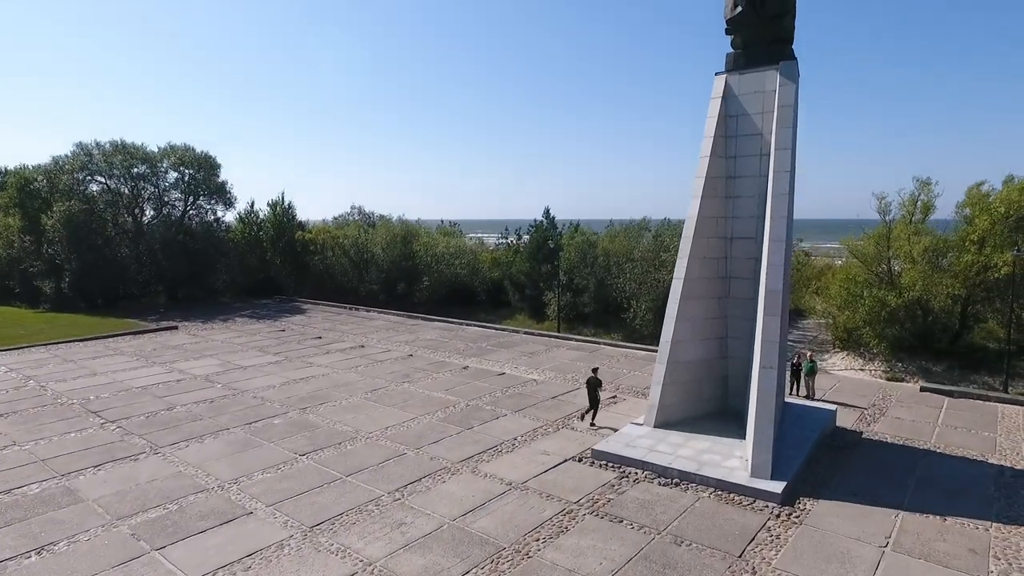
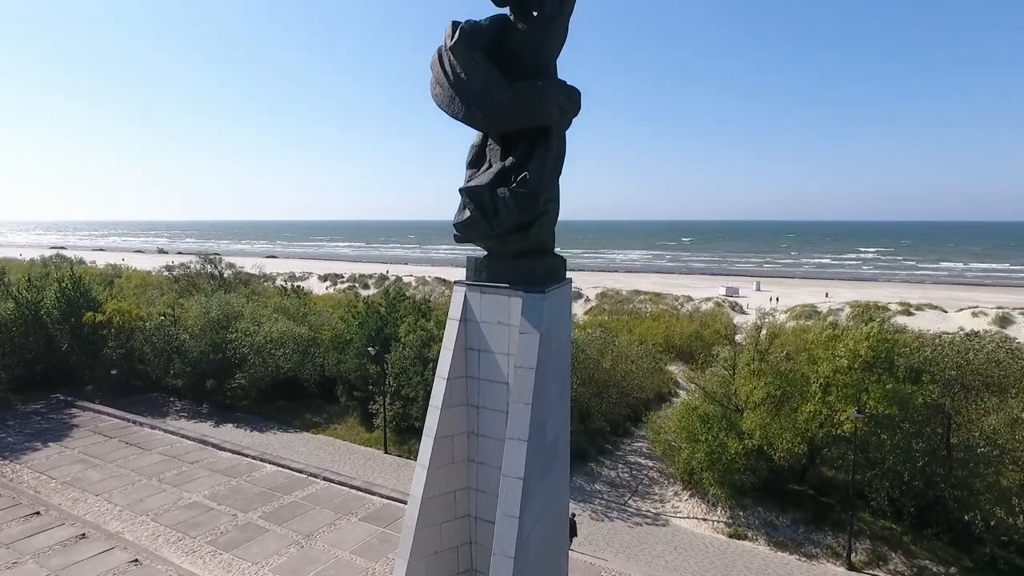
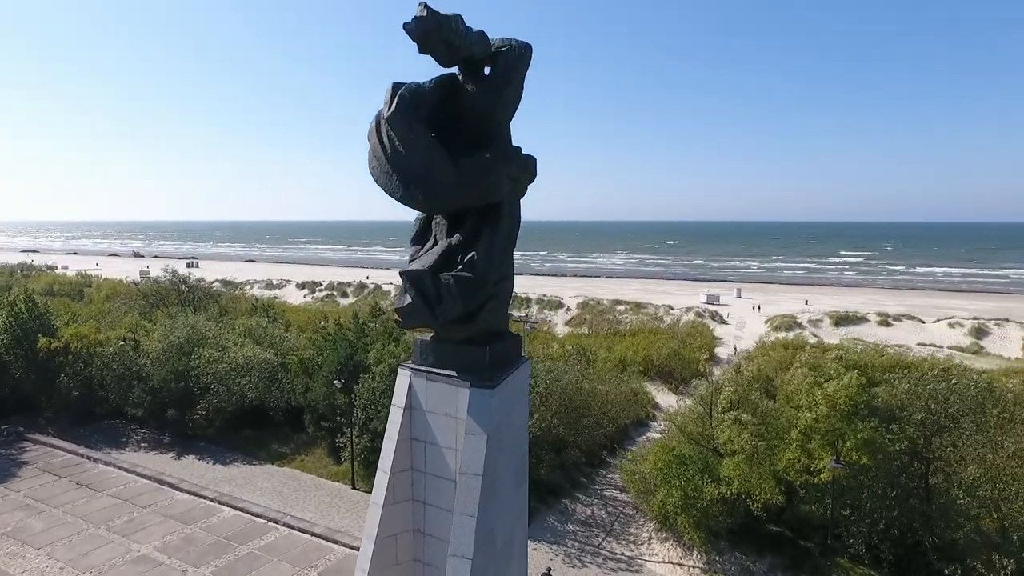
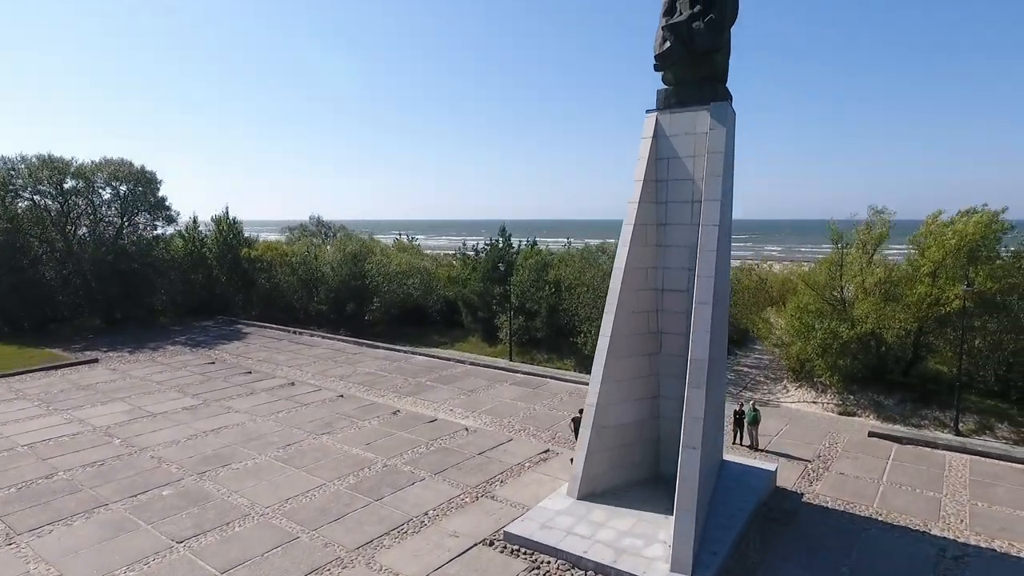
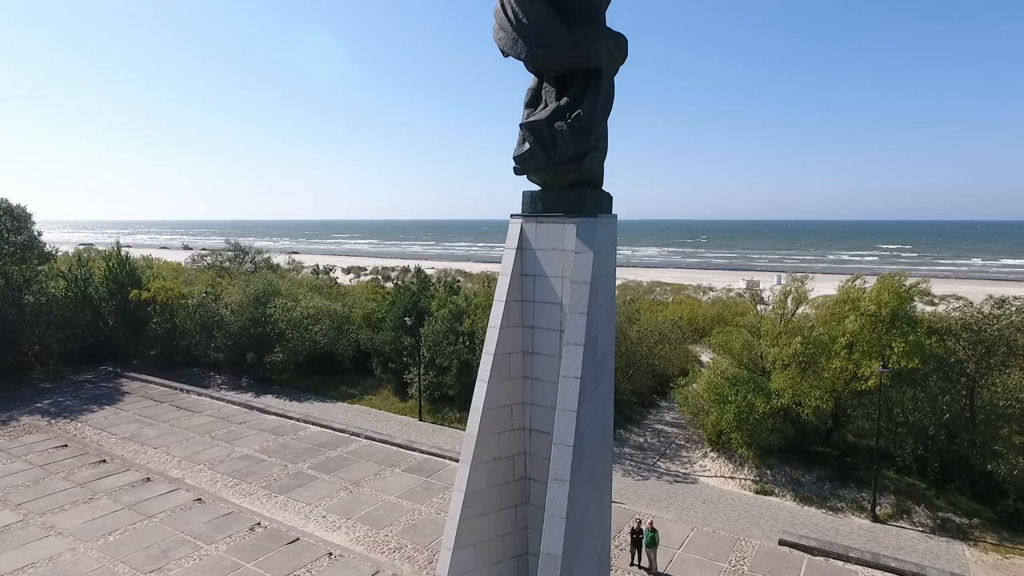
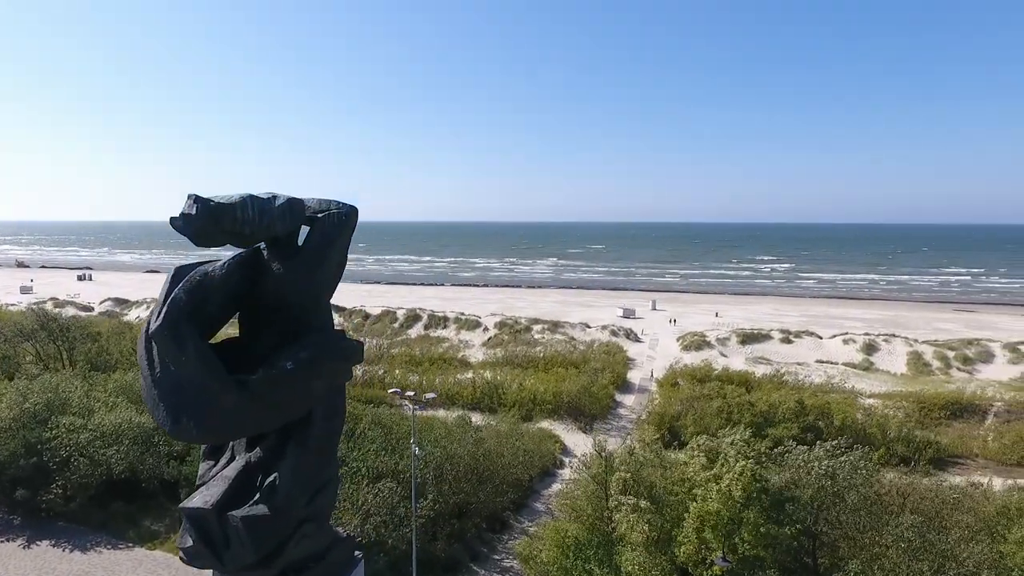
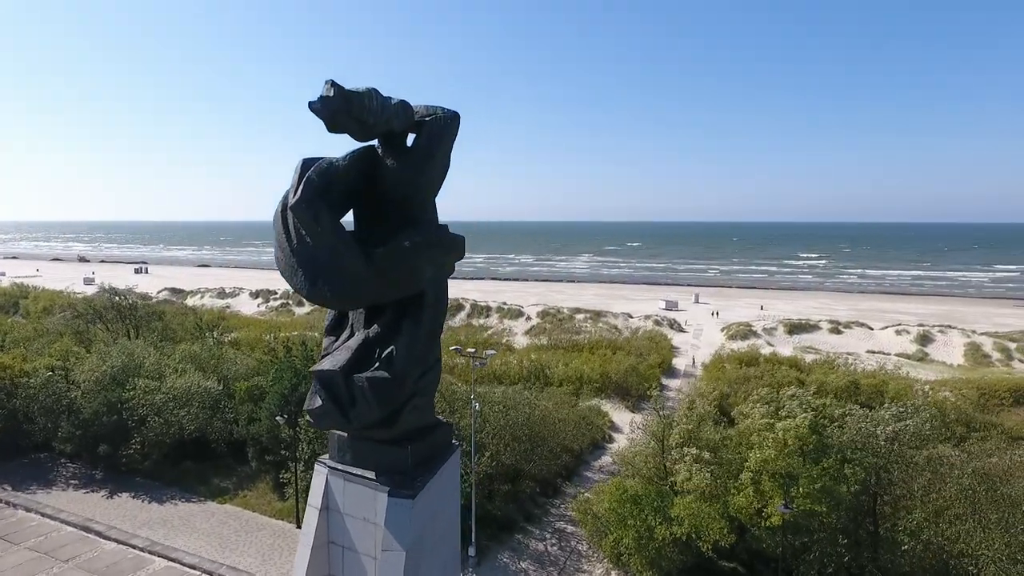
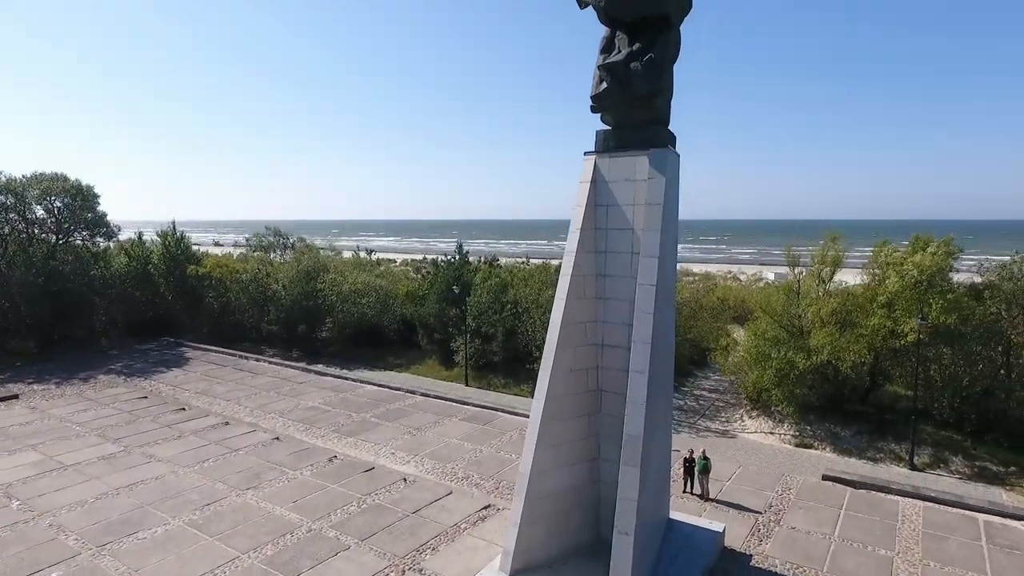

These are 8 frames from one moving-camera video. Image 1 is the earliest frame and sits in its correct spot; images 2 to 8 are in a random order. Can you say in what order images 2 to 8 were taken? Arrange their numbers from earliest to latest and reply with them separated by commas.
4, 8, 5, 2, 3, 7, 6
